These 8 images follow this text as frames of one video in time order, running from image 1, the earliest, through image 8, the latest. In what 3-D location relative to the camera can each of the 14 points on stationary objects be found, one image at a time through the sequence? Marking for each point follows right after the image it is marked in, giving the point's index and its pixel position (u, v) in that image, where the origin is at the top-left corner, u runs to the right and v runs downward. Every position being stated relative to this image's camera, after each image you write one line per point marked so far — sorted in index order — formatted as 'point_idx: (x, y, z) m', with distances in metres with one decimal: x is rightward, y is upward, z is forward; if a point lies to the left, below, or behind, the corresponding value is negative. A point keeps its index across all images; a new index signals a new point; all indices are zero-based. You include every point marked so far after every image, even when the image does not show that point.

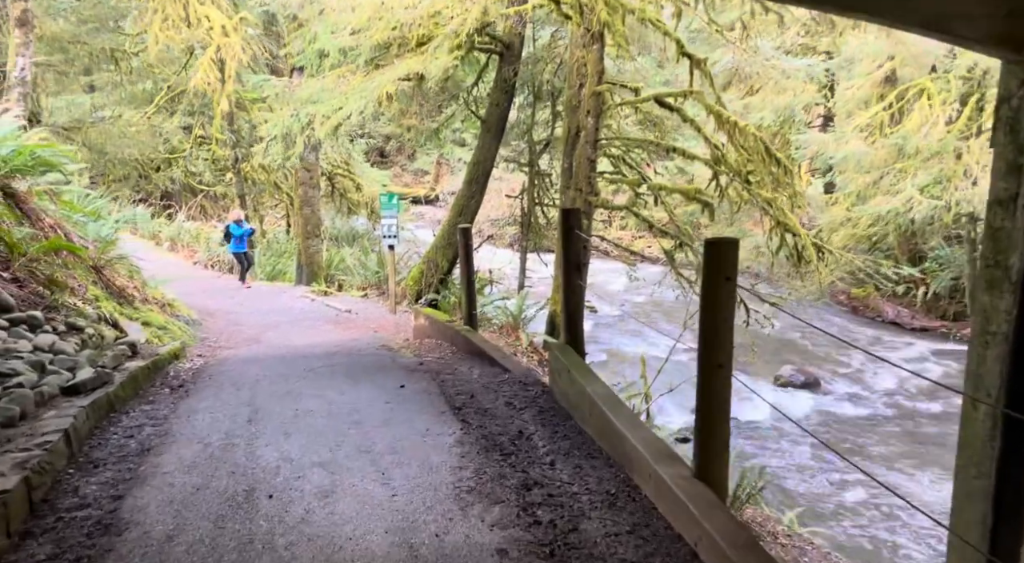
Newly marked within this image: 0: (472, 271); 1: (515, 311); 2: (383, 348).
0: (-0.4, +0.1, +7.6) m
1: (0.0, -0.4, +11.2) m
2: (-1.3, -0.7, +7.7) m
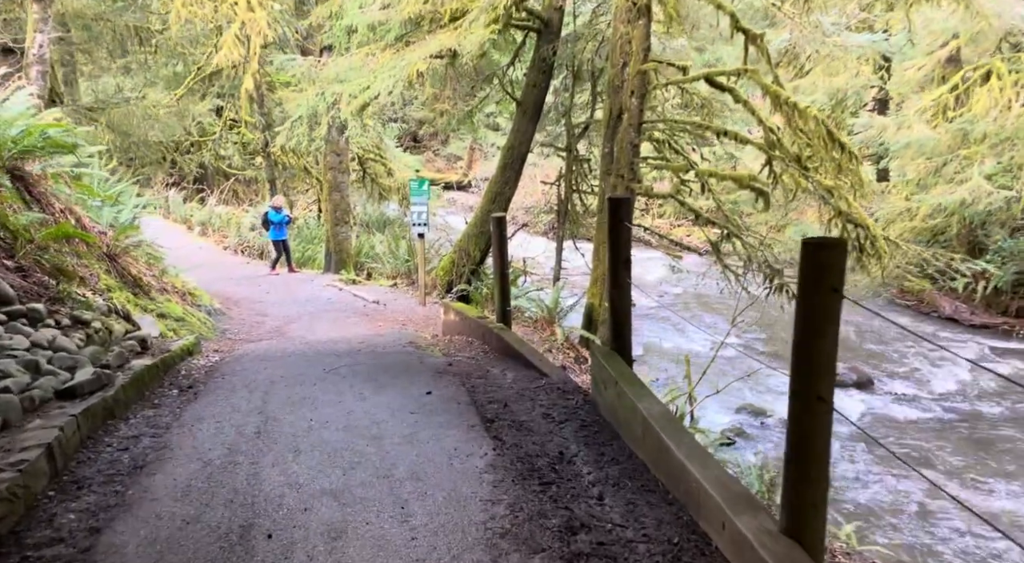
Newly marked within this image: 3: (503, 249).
0: (-0.1, +0.1, +7.0) m
1: (+0.5, -0.3, +10.6) m
2: (-1.0, -0.6, +7.2) m
3: (-0.1, +0.2, +7.0) m
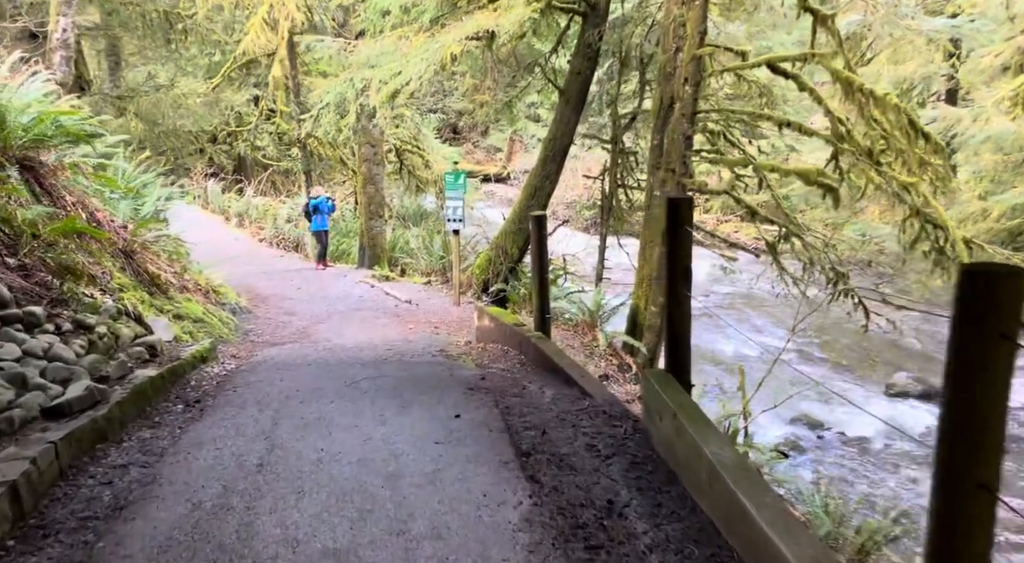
0: (+0.3, +0.1, +6.4) m
1: (+1.0, -0.3, +9.9) m
2: (-0.6, -0.6, +6.7) m
3: (+0.2, +0.2, +6.4) m
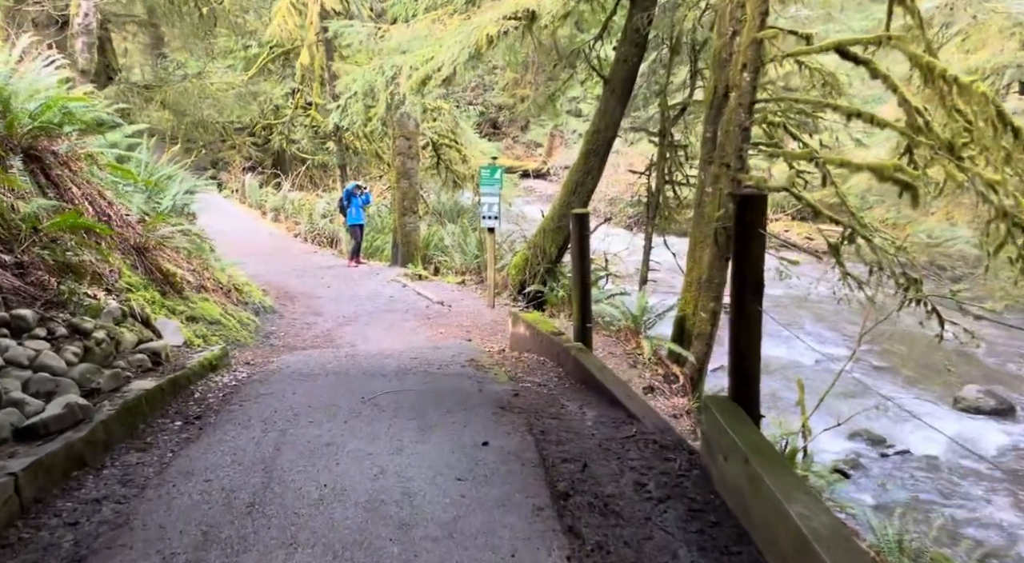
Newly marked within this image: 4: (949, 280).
0: (+0.6, 0.0, +5.8) m
1: (+1.5, -0.4, +9.3) m
2: (-0.3, -0.6, +6.1) m
3: (+0.5, +0.2, +5.7) m
4: (+4.8, 0.0, +8.5) m
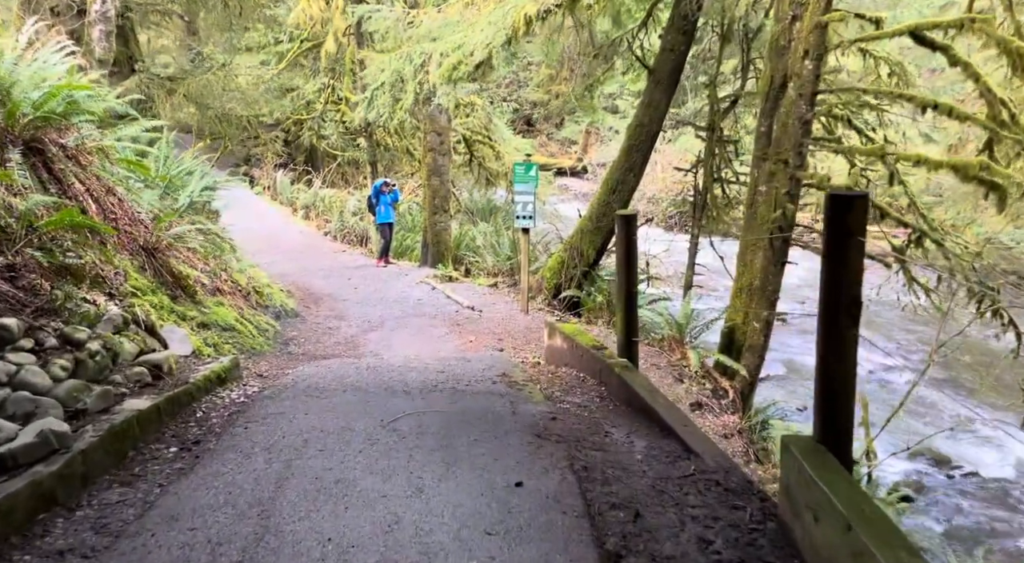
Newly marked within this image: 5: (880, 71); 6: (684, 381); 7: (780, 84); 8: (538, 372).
0: (+0.8, 0.0, +5.2) m
1: (+1.9, -0.4, +8.6) m
2: (-0.1, -0.7, +5.5) m
3: (+0.8, +0.1, +5.1) m
4: (+5.2, -0.1, +7.7) m
5: (+4.0, +2.3, +8.4) m
6: (+1.7, -1.0, +7.6) m
7: (+2.7, +2.0, +7.8) m
8: (+0.2, -0.7, +5.8) m
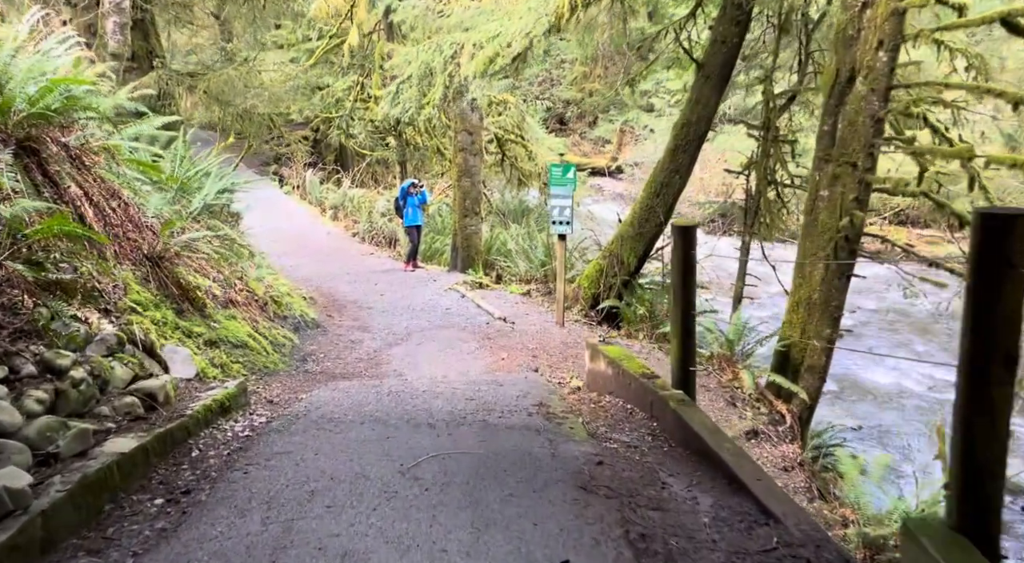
0: (+1.1, -0.1, +4.5) m
1: (+2.3, -0.5, +7.9) m
2: (+0.2, -0.8, +4.9) m
3: (+1.0, 0.0, +4.5) m
4: (+5.5, -0.2, +6.9) m
5: (+4.4, +2.2, +7.6) m
6: (+2.0, -1.1, +6.9) m
7: (+3.1, +1.9, +7.1) m
8: (+0.4, -0.8, +5.1) m
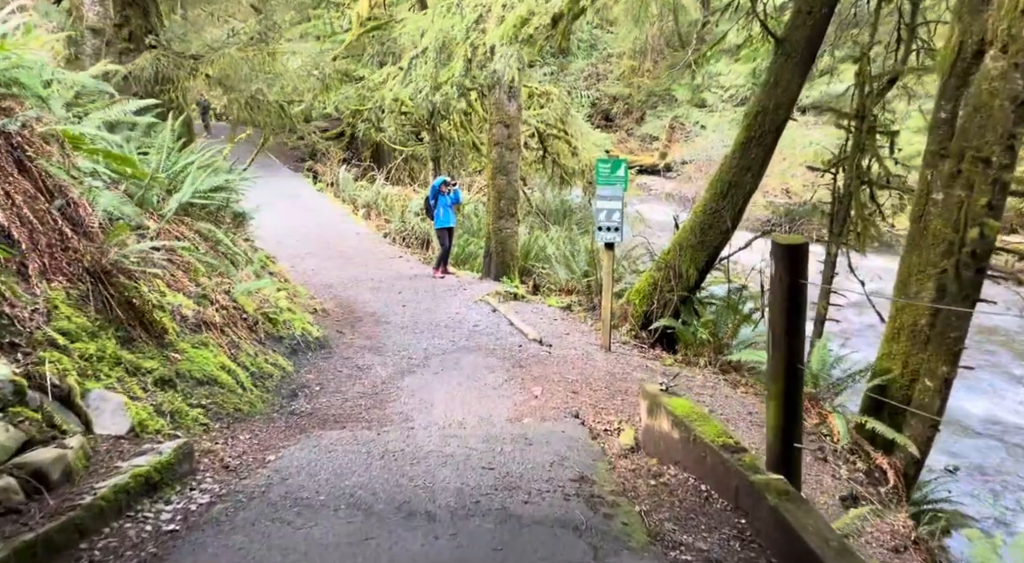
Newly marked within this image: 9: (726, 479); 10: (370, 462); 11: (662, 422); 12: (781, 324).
0: (+1.2, -0.3, +3.2) m
1: (+2.6, -0.7, +6.5) m
2: (+0.3, -1.0, +3.6) m
3: (+1.2, -0.2, +3.2) m
4: (+5.7, -0.5, +5.3) m
5: (+4.7, +2.0, +6.1) m
6: (+2.3, -1.3, +5.6) m
7: (+3.4, +1.7, +5.6) m
8: (+0.6, -1.0, +3.9) m
9: (+1.0, -0.9, +3.4) m
10: (-0.7, -0.9, +3.9) m
11: (+0.8, -0.7, +4.0) m
12: (+1.1, -0.1, +3.2) m
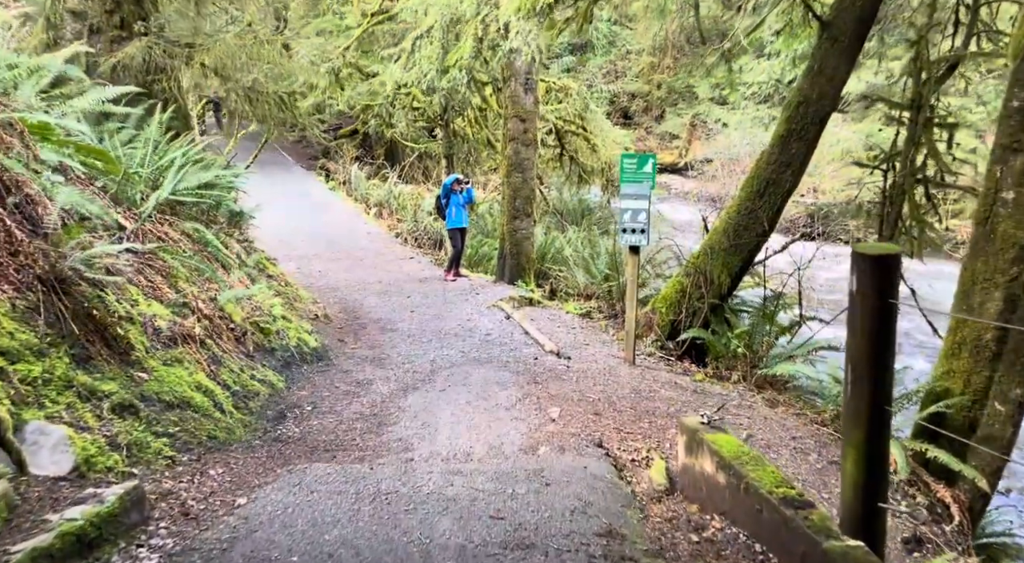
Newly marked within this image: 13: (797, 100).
0: (+1.2, -0.4, +2.6) m
1: (+2.7, -0.8, +5.9) m
2: (+0.4, -1.0, +3.0) m
3: (+1.2, -0.2, +2.5) m
4: (+5.8, -0.5, +4.6) m
5: (+4.8, +1.9, +5.4) m
6: (+2.4, -1.3, +4.9) m
7: (+3.5, +1.6, +4.9) m
8: (+0.7, -1.0, +3.2) m
9: (+1.0, -0.9, +2.8) m
10: (-0.7, -1.0, +3.3) m
11: (+0.9, -0.8, +3.4) m
12: (+1.2, -0.2, +2.5) m
13: (+2.4, +1.5, +6.4) m
